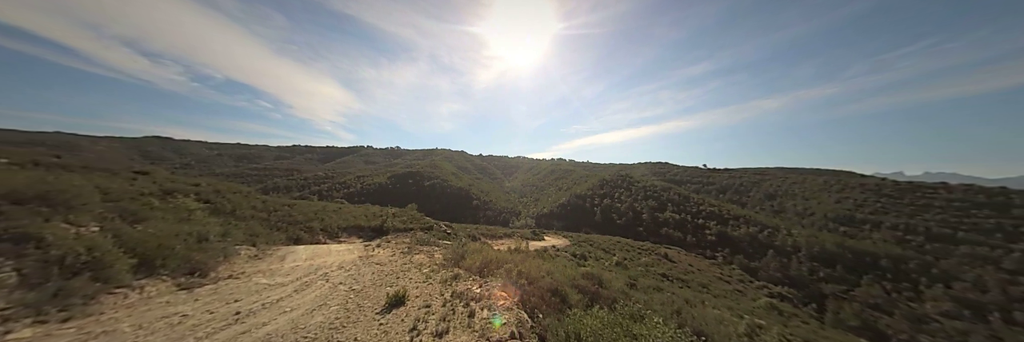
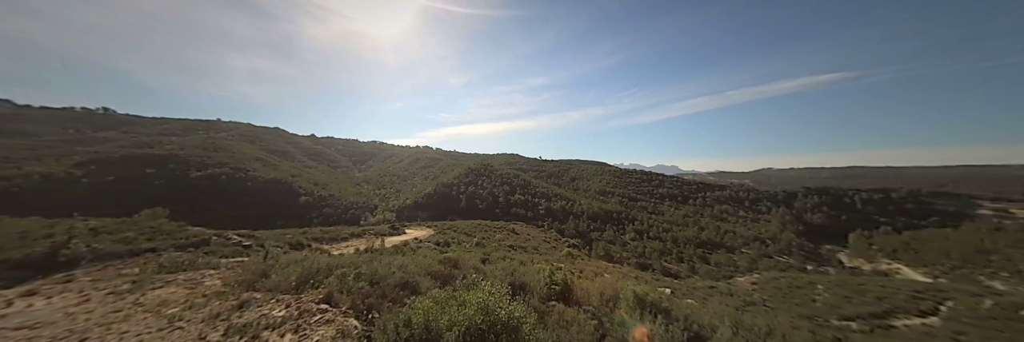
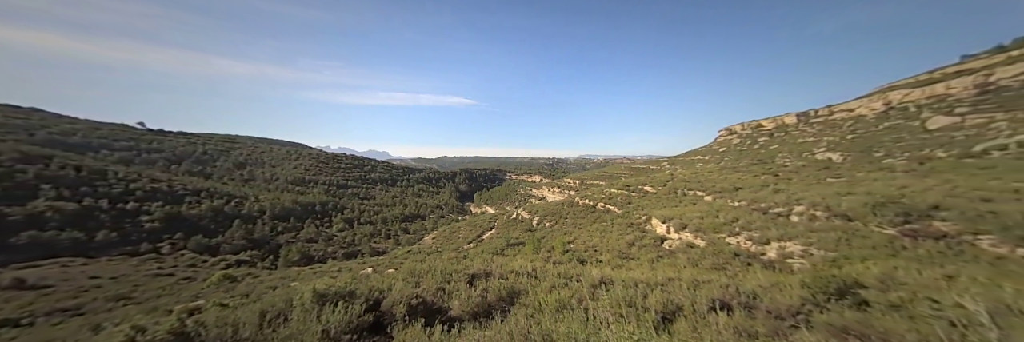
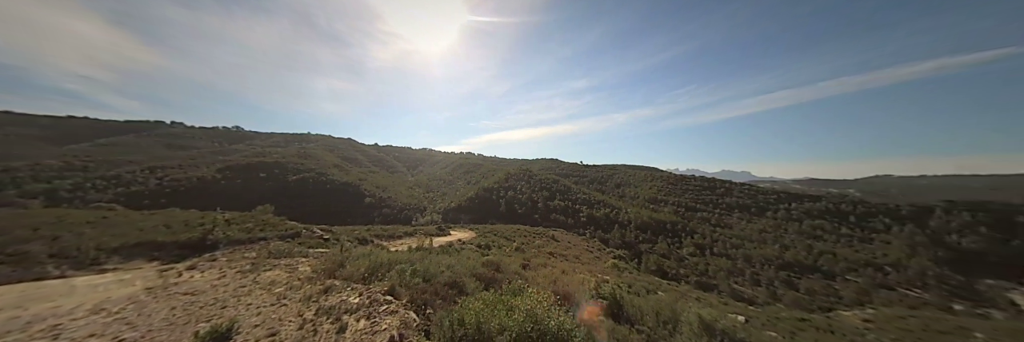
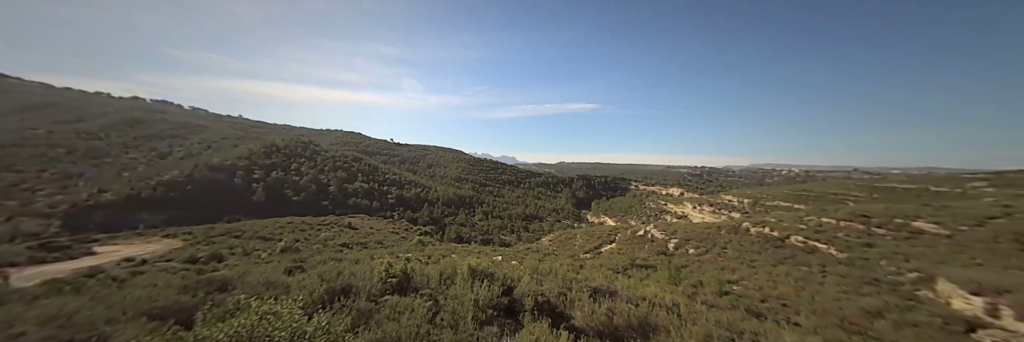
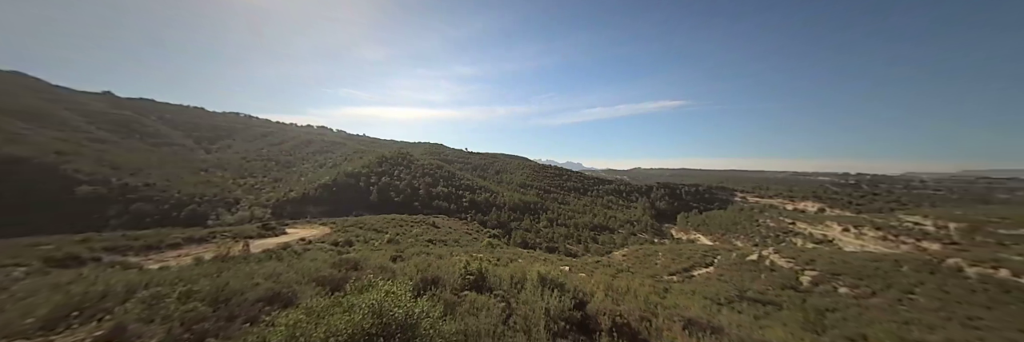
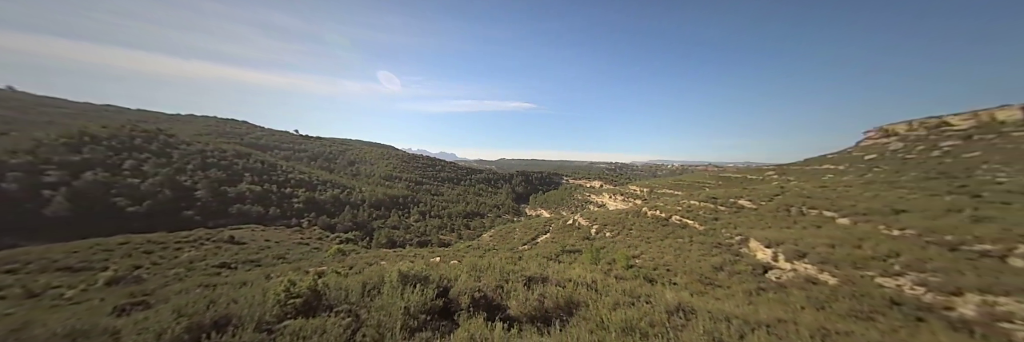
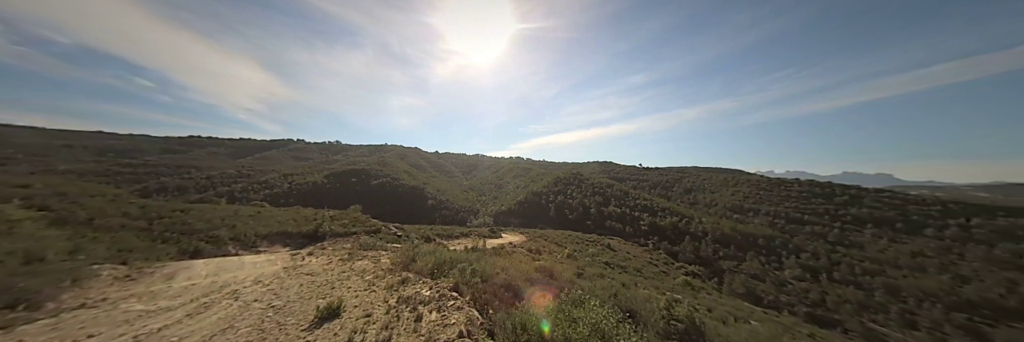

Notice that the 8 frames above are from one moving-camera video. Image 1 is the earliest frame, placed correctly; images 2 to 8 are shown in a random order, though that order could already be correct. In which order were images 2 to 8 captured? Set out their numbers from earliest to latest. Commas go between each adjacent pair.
8, 4, 2, 6, 5, 7, 3
